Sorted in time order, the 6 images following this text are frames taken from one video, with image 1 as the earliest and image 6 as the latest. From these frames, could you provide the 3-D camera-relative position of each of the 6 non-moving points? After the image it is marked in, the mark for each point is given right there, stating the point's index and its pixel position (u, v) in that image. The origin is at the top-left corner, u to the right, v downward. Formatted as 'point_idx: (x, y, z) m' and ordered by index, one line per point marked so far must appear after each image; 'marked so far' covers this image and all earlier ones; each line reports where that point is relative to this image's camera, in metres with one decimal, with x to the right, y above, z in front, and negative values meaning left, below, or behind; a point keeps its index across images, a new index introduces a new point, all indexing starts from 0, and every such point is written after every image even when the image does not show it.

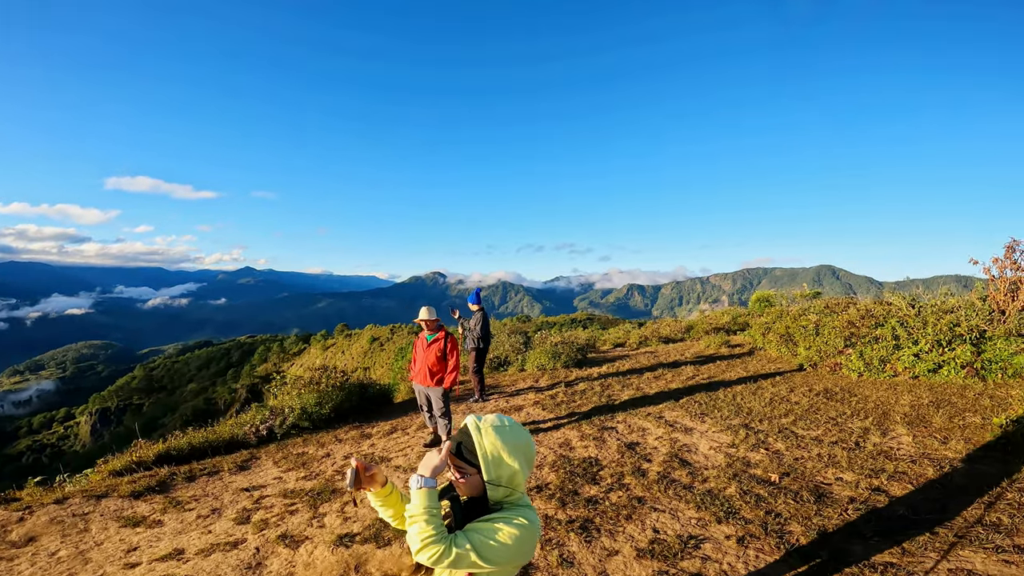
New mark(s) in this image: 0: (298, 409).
0: (-4.2, -2.4, +8.3) m
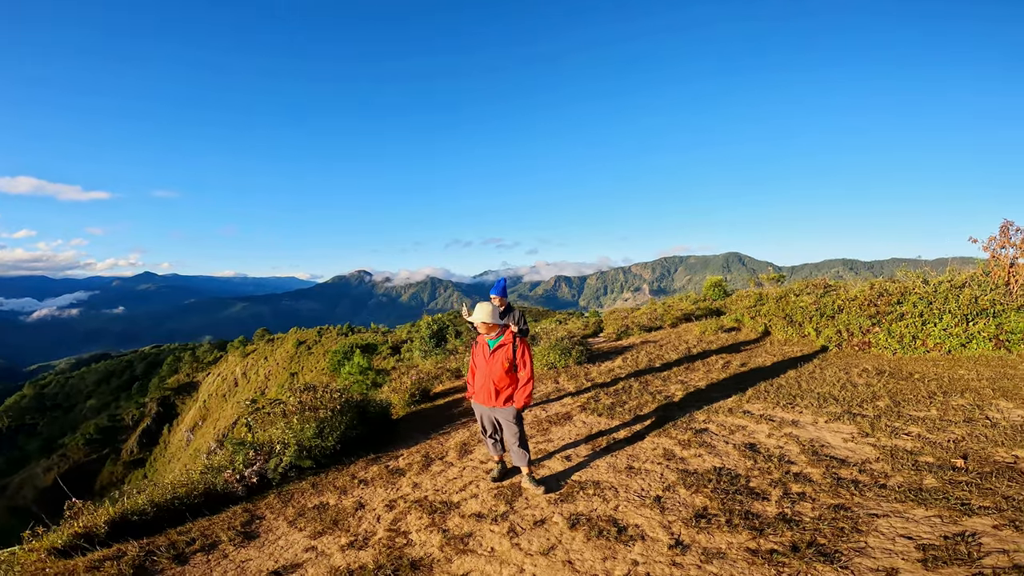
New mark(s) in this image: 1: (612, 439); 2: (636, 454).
0: (-3.3, -2.3, +6.4) m
1: (+1.5, -2.2, +6.4) m
2: (+1.7, -2.2, +5.8) m
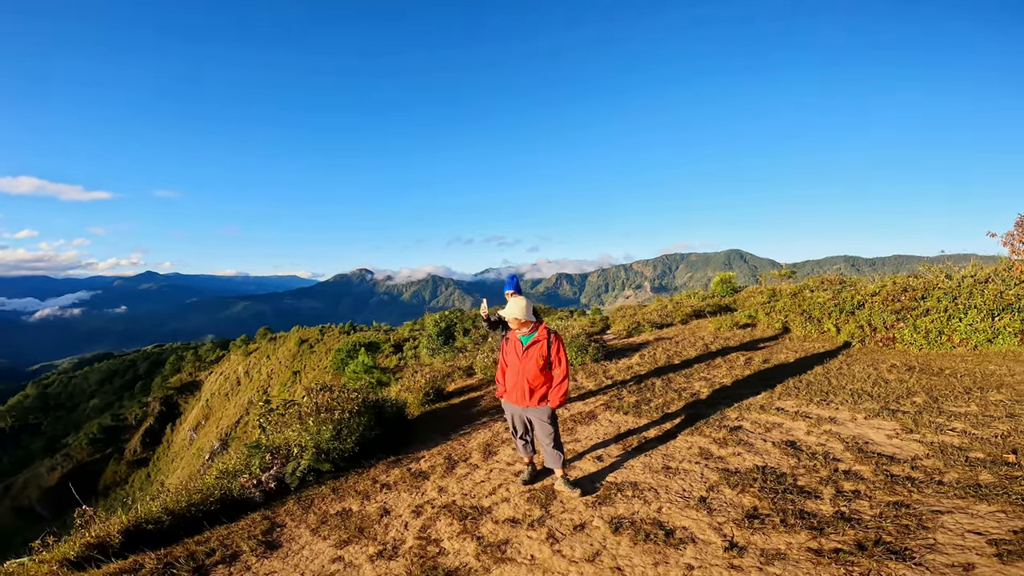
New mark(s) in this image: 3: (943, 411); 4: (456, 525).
0: (-2.9, -2.3, +6.2) m
1: (+1.9, -2.2, +6.2) m
2: (+2.1, -2.1, +5.6) m
3: (+6.3, -1.8, +6.2) m
4: (-0.6, -2.5, +4.6) m
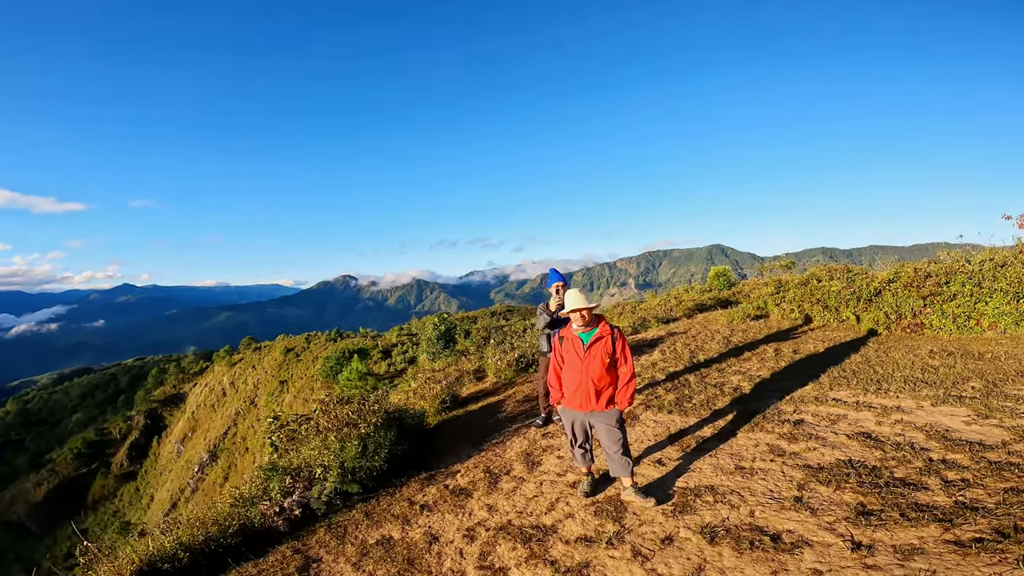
0: (-2.3, -2.3, +5.6) m
1: (+2.5, -2.0, +5.7) m
2: (+2.7, -2.0, +5.1) m
3: (+6.9, -1.5, +5.9) m
4: (+0.1, -2.5, +4.0) m
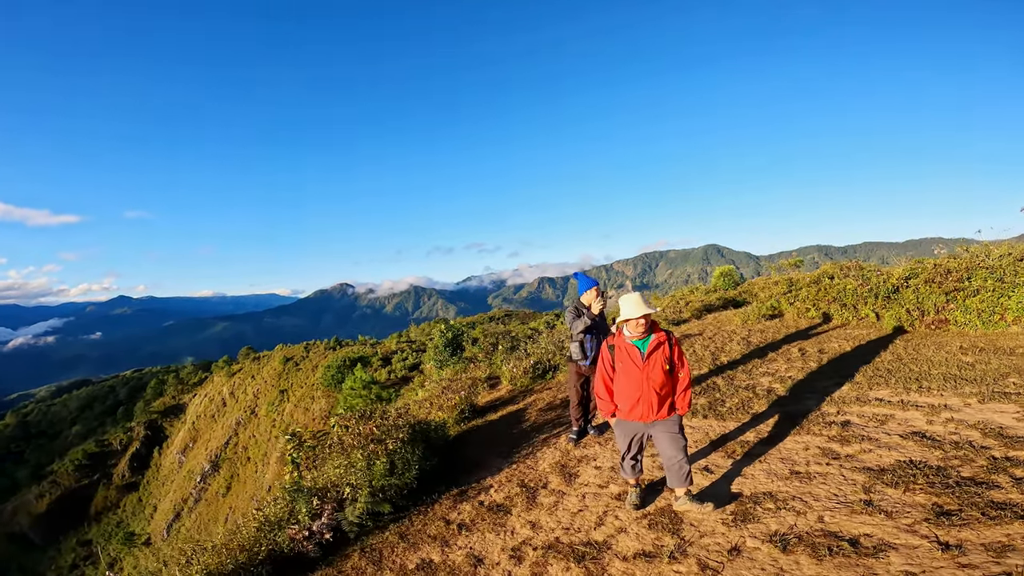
0: (-1.8, -2.4, +5.3) m
1: (+2.9, -2.0, +5.5) m
2: (+3.1, -2.0, +4.9) m
3: (+7.3, -1.5, +5.7) m
4: (+0.5, -2.5, +3.8) m
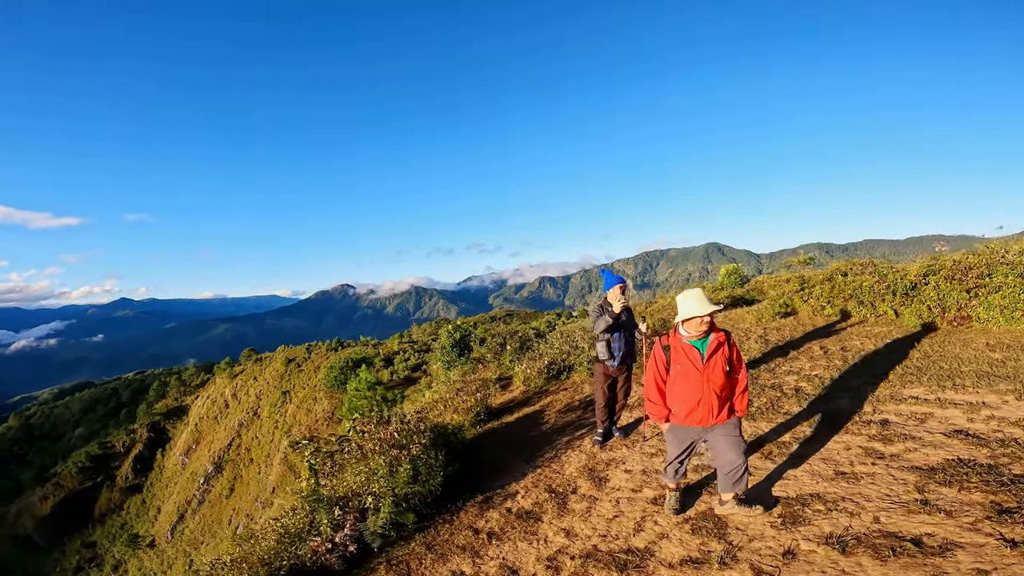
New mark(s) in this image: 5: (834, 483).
0: (-1.5, -2.4, +5.1) m
1: (+3.3, -2.0, +5.2) m
2: (+3.5, -1.9, +4.7) m
3: (+7.7, -1.4, +5.4) m
4: (+0.9, -2.5, +3.6) m
5: (+3.1, -2.0, +4.1) m
